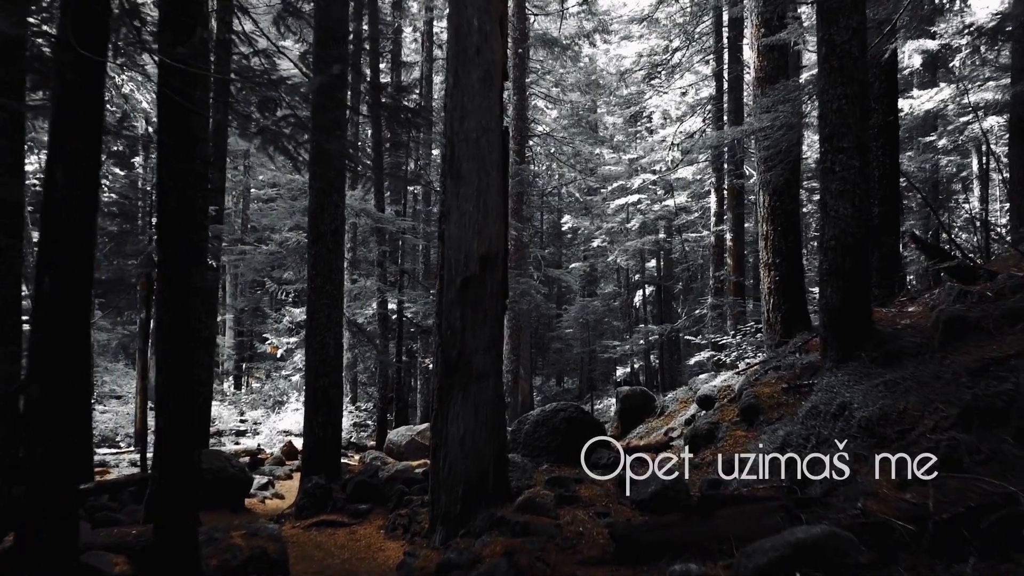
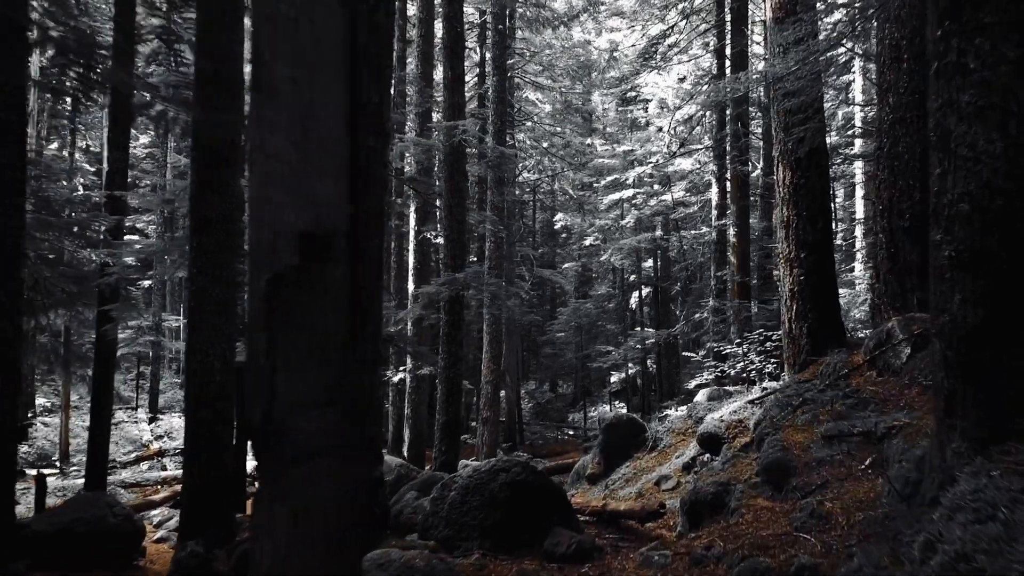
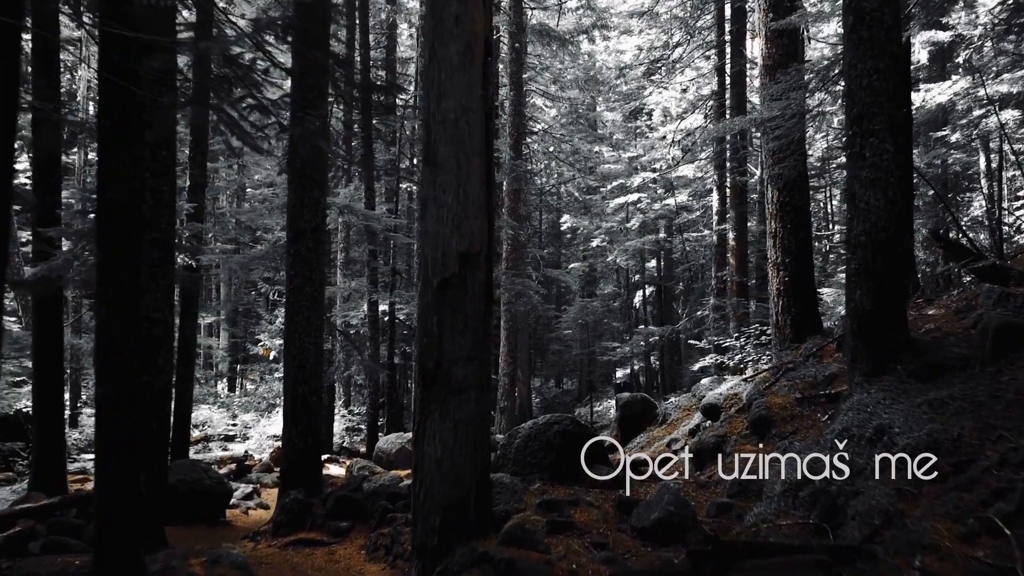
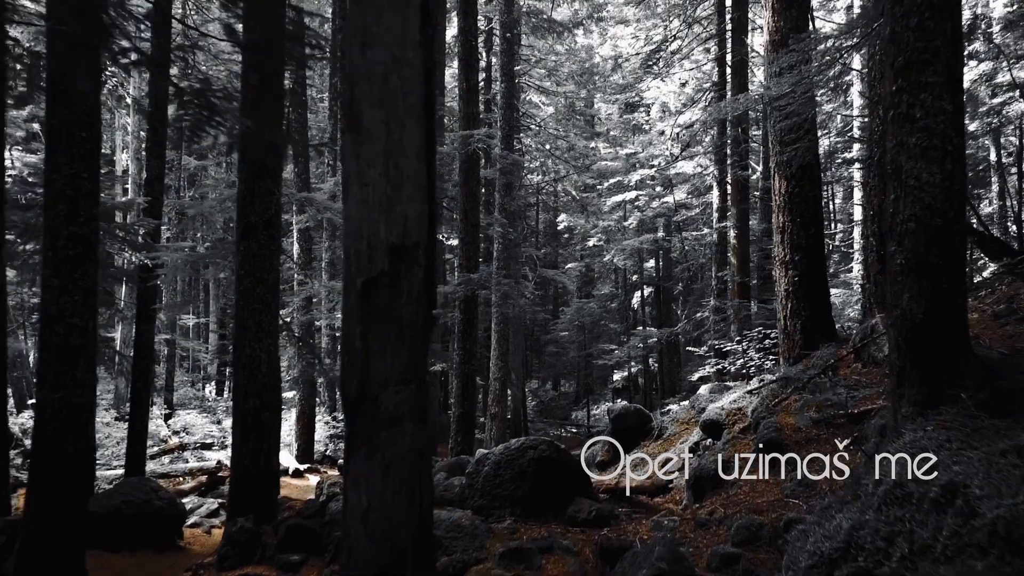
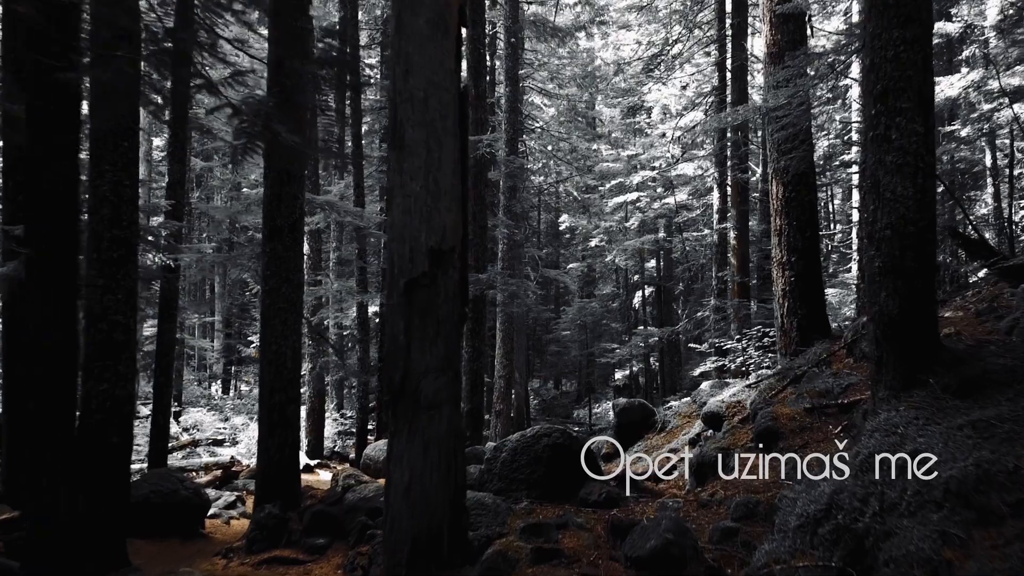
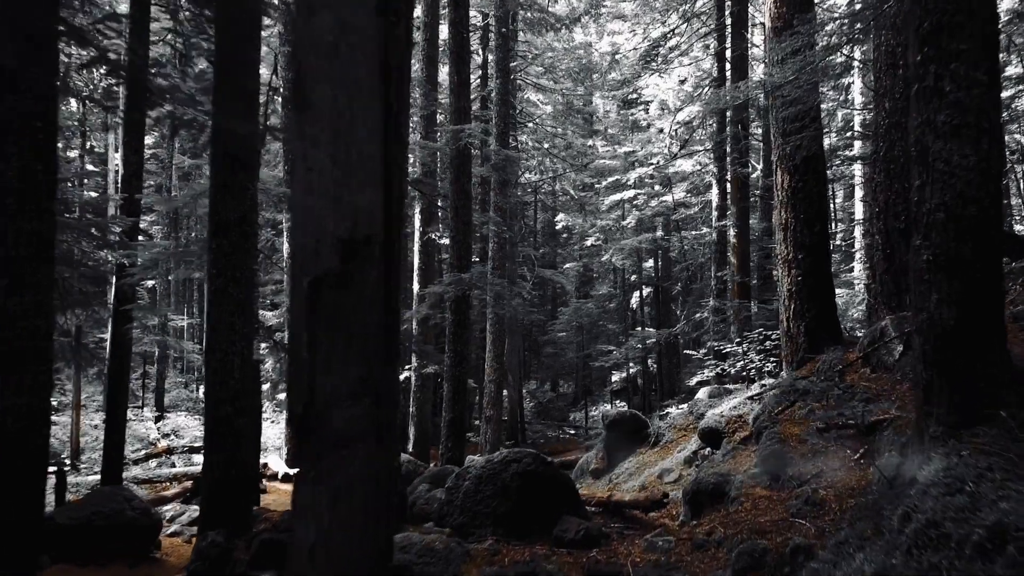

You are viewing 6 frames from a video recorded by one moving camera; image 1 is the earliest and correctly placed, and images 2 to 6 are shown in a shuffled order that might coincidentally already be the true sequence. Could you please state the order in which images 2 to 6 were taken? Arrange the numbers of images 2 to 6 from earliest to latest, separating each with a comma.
3, 5, 4, 6, 2
